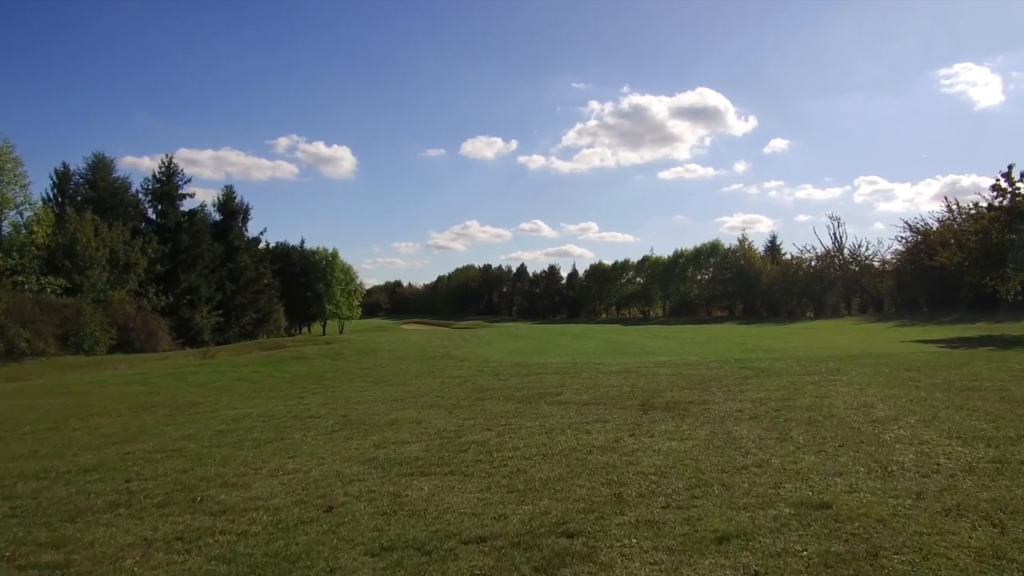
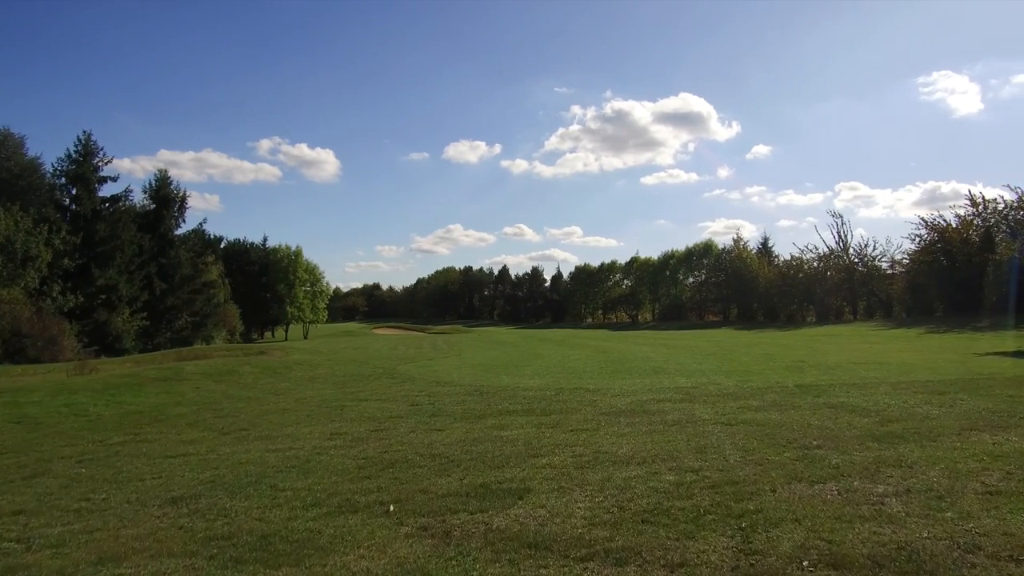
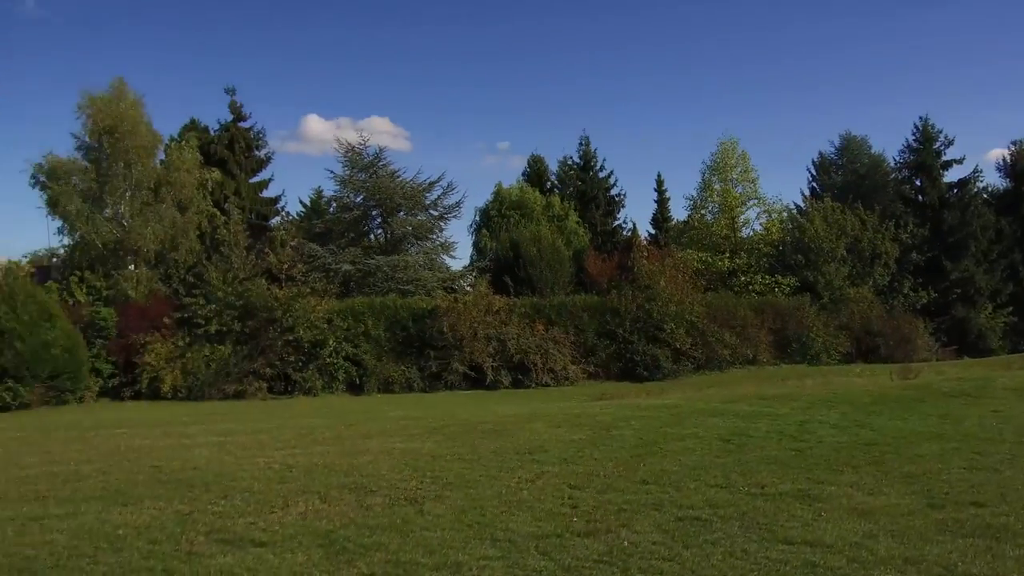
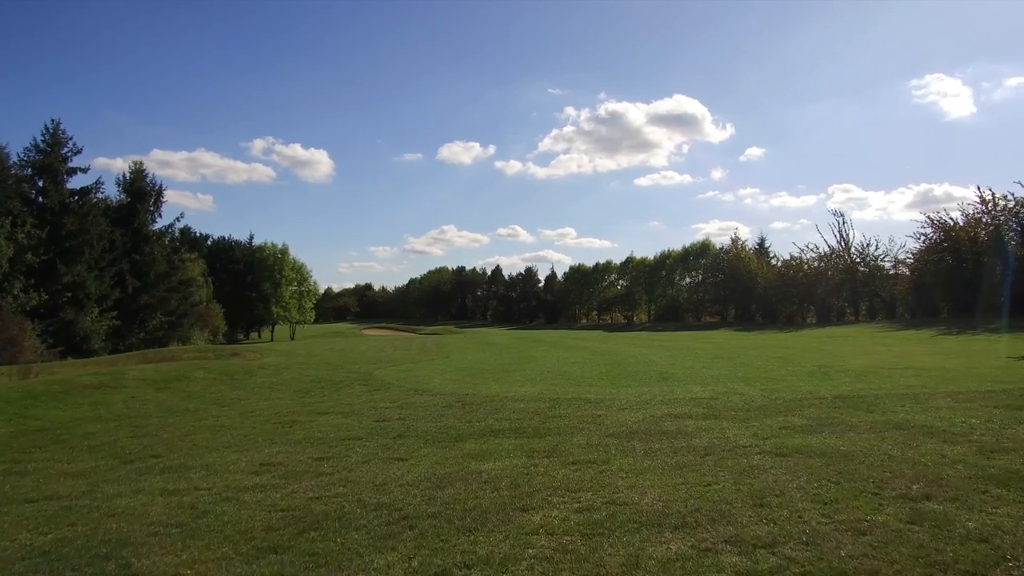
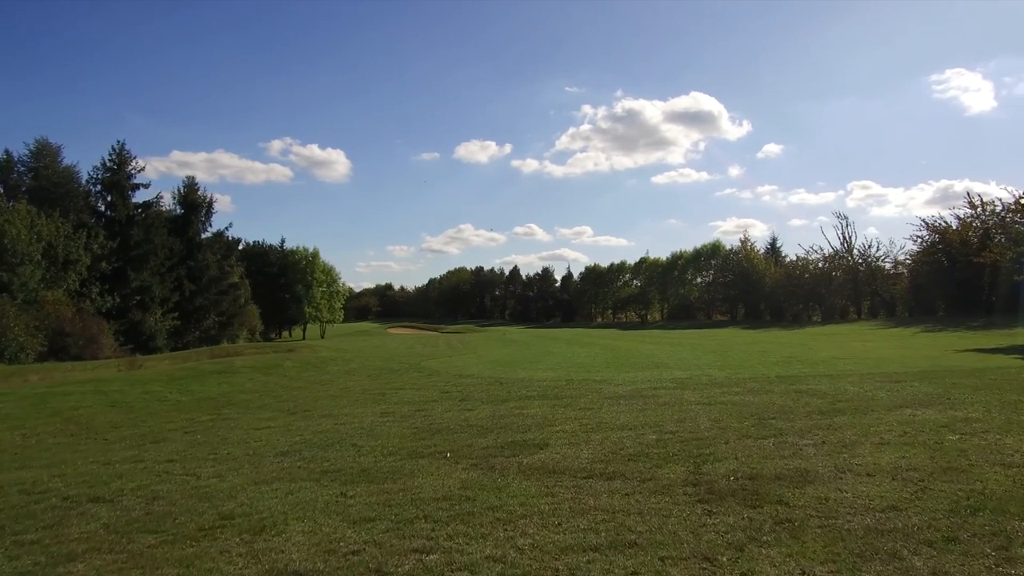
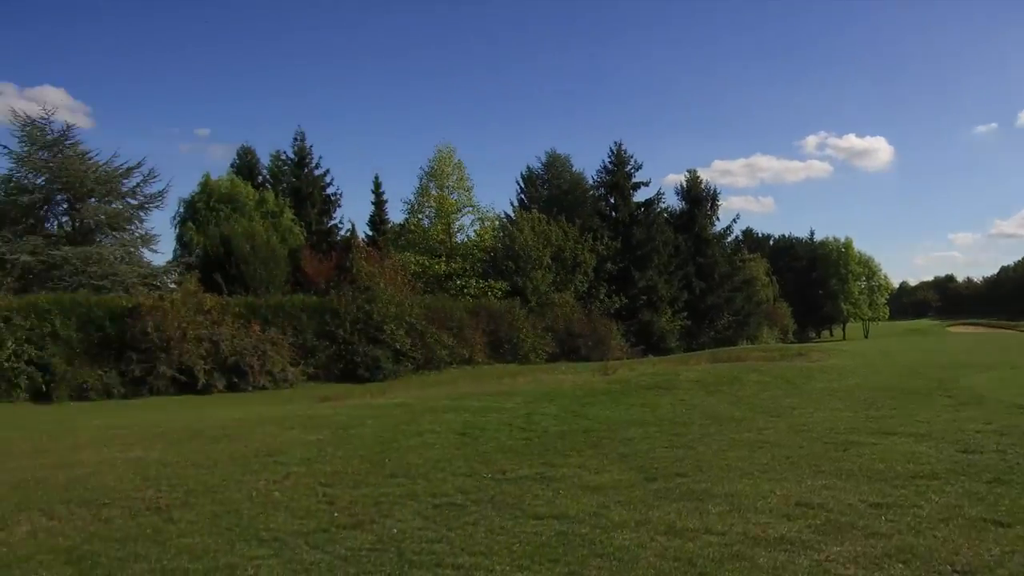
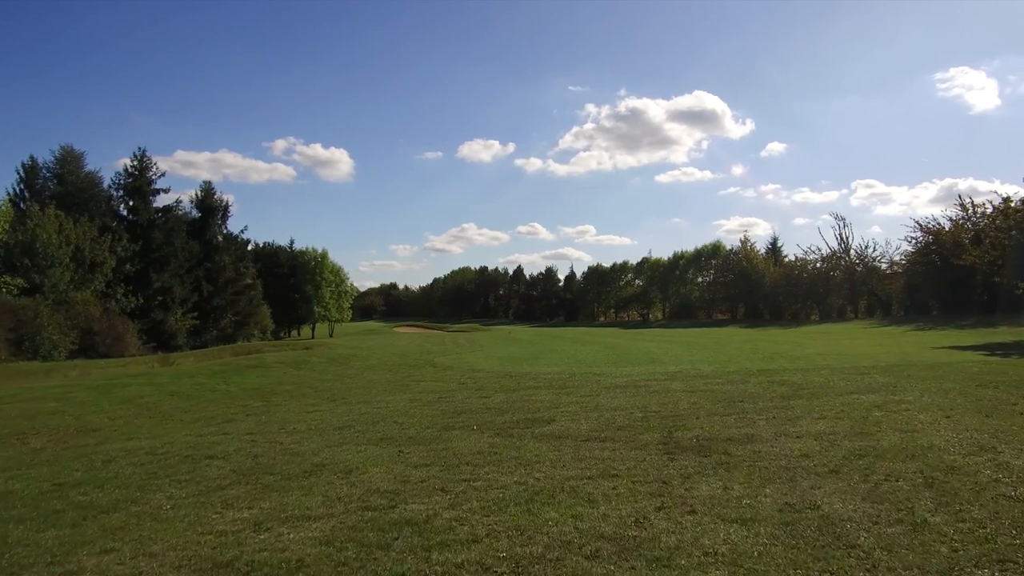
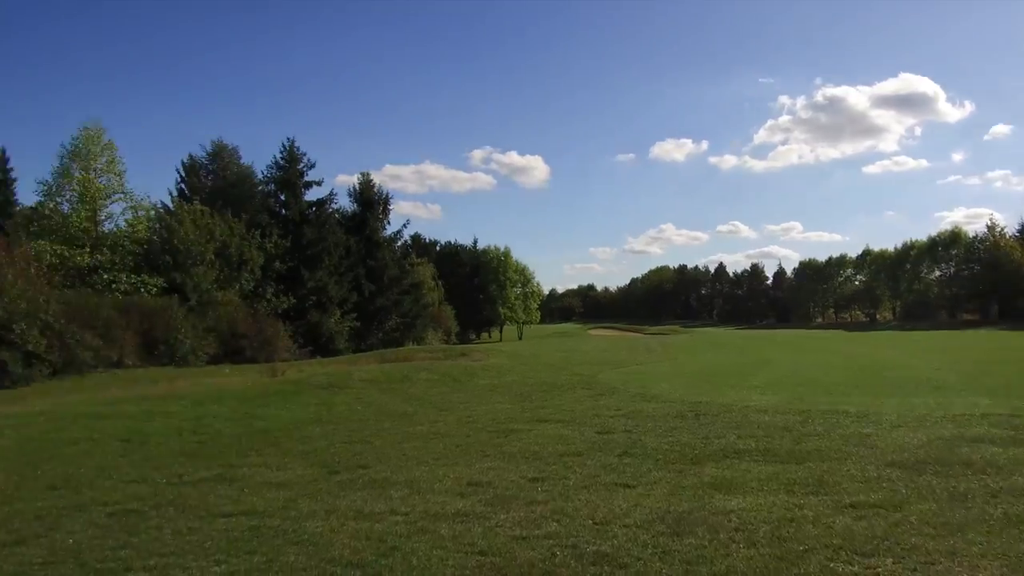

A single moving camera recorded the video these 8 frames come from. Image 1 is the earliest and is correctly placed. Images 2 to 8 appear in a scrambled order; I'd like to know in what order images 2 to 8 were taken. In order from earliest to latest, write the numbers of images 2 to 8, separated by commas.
7, 5, 2, 4, 8, 6, 3
